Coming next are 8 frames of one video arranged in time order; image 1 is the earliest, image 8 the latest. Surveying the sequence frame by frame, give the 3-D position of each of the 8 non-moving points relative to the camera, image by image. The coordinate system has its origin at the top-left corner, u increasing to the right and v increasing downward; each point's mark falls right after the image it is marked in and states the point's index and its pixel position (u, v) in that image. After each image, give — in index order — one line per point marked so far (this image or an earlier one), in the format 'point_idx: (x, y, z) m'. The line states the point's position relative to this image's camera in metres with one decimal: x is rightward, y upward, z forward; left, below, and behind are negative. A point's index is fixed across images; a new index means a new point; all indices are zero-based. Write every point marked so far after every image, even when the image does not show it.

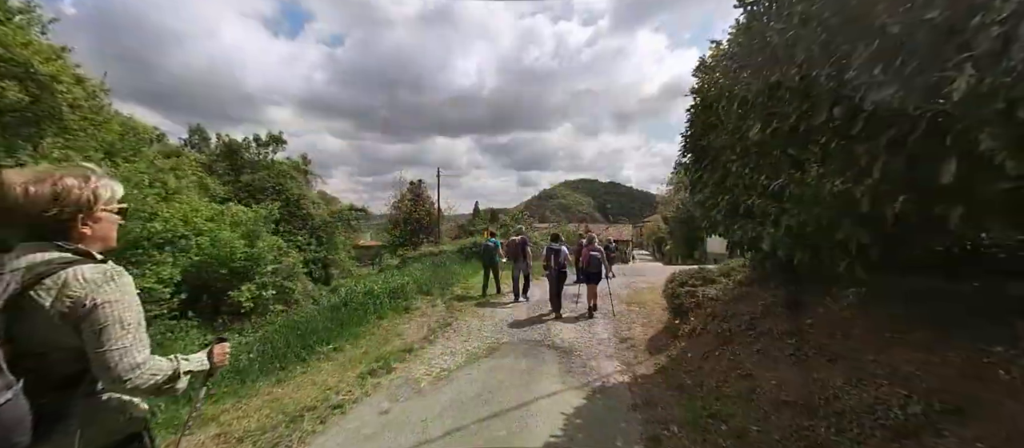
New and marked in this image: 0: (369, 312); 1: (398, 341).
0: (-2.9, -1.8, +8.0) m
1: (-1.9, -1.9, +6.4) m
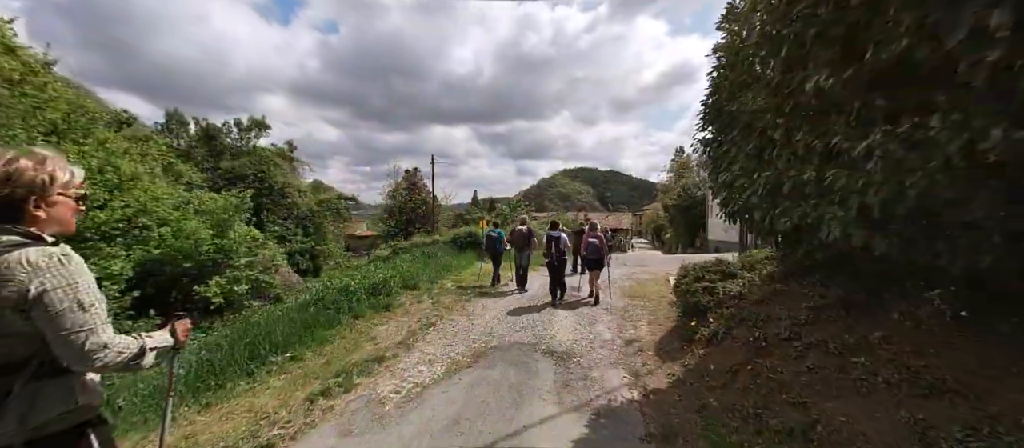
0: (-3.1, -1.6, +7.1) m
1: (-2.0, -1.7, +5.5) m
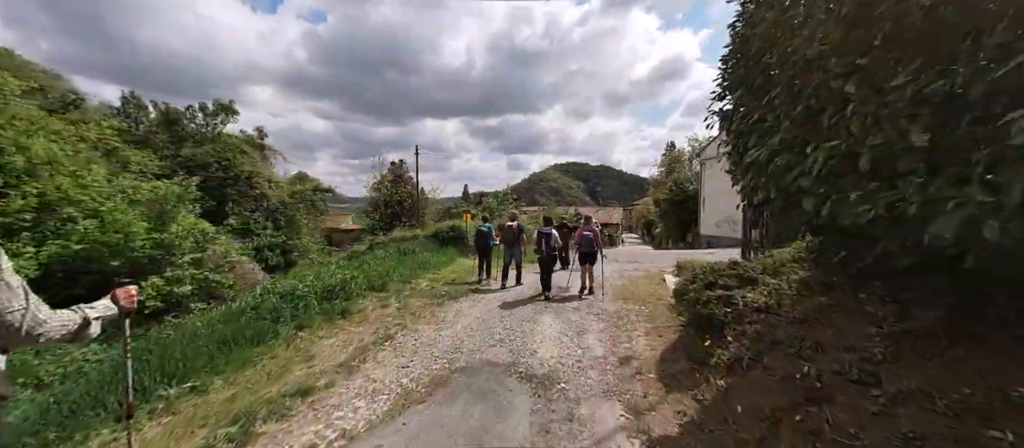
0: (-3.5, -1.5, +5.9) m
1: (-2.4, -1.6, +4.3) m
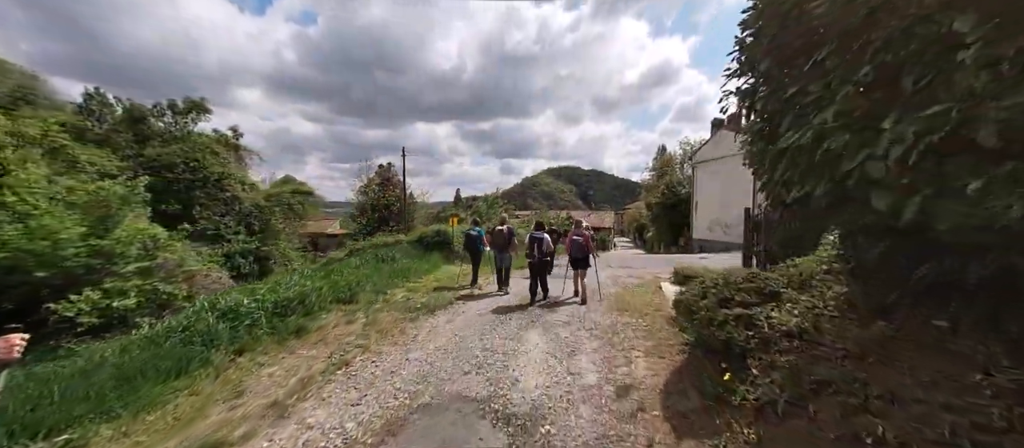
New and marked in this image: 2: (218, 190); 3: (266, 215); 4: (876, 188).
0: (-3.8, -1.5, +5.0) m
1: (-2.6, -1.7, +3.4) m
2: (-12.6, +1.4, +16.7) m
3: (-11.7, +0.5, +18.6) m
4: (+1.9, +0.2, +2.0) m
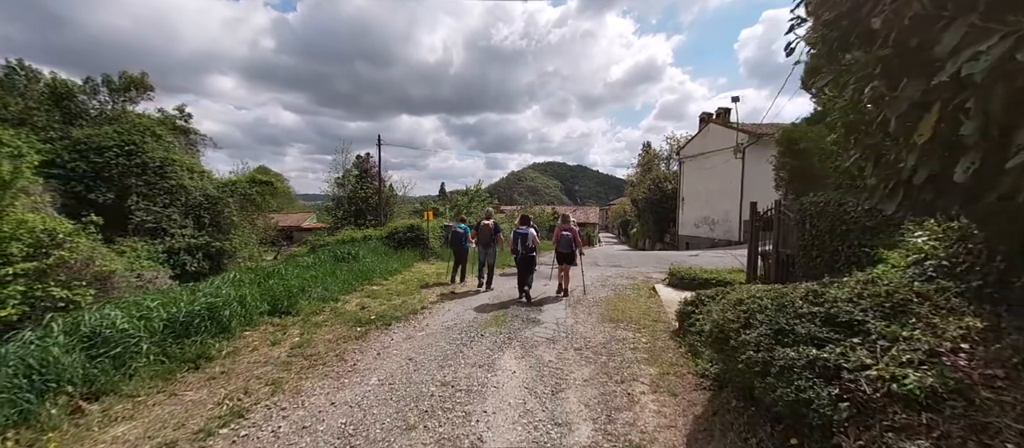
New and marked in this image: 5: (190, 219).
0: (-4.1, -1.5, +3.6) m
1: (-2.9, -1.6, +2.0) m
2: (-13.4, +1.7, +14.8) m
3: (-12.6, +0.8, +16.7) m
4: (+1.7, +0.2, +0.8) m
5: (-12.9, +0.2, +15.7) m
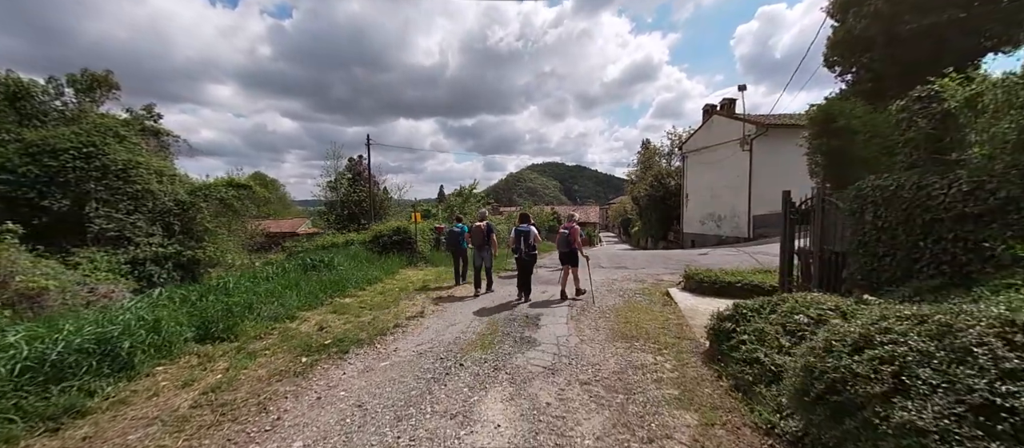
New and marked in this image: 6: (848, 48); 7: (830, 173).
0: (-4.2, -1.5, +2.3) m
1: (-3.0, -1.7, +0.8) m
2: (-13.6, +1.4, +13.6) m
3: (-12.8, +0.5, +15.5) m
4: (+1.5, +0.3, -0.5) m
5: (-13.1, -0.1, +14.5) m
6: (+8.9, +4.6, +10.3) m
7: (+6.1, +1.0, +7.6) m
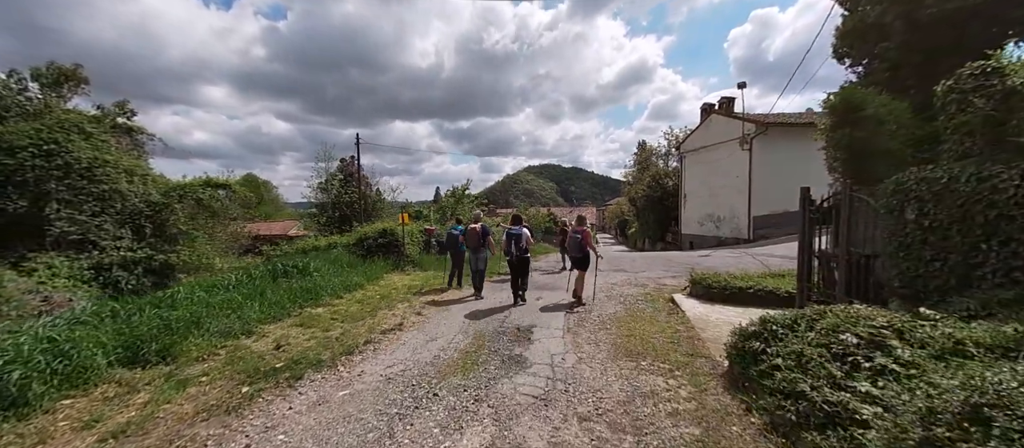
0: (-4.4, -1.5, +1.5) m
1: (-3.1, -1.7, 0.0) m
2: (-13.8, +1.3, +12.7) m
3: (-13.0, +0.4, +14.6) m
4: (+1.4, +0.3, -1.2) m
5: (-13.3, -0.2, +13.6) m
6: (+8.6, +4.6, +9.7) m
7: (+6.0, +1.0, +6.9) m
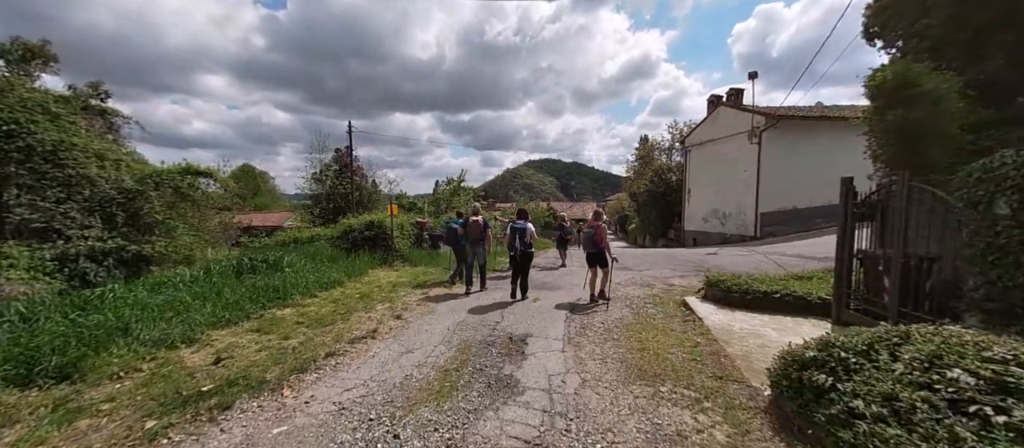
0: (-4.5, -1.4, +0.6) m
1: (-3.3, -1.6, -0.9) m
2: (-13.9, +1.7, +11.8) m
3: (-13.1, +0.8, +13.7) m
4: (+1.3, +0.3, -2.1) m
5: (-13.4, +0.2, +12.7) m
6: (+8.6, +4.7, +8.7) m
7: (+5.9, +1.0, +6.0) m
